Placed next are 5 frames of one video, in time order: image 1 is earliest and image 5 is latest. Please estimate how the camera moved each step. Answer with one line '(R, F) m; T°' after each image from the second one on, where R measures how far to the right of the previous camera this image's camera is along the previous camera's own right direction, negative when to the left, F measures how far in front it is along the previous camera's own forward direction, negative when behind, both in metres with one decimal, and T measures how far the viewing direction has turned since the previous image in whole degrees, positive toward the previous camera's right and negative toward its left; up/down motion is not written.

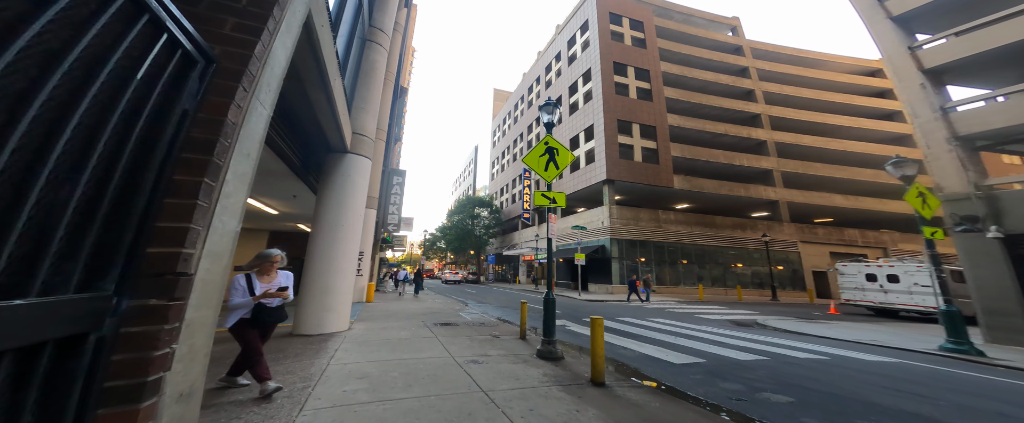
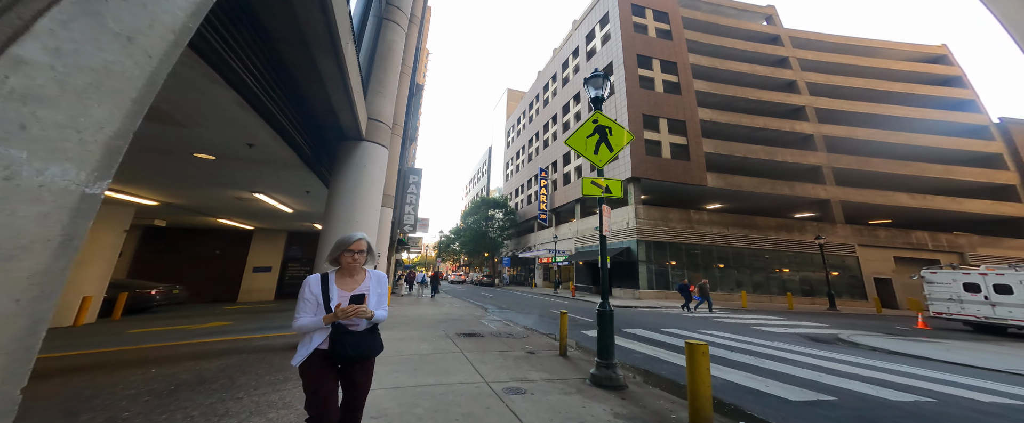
(-0.5, +1.0) m; -3°
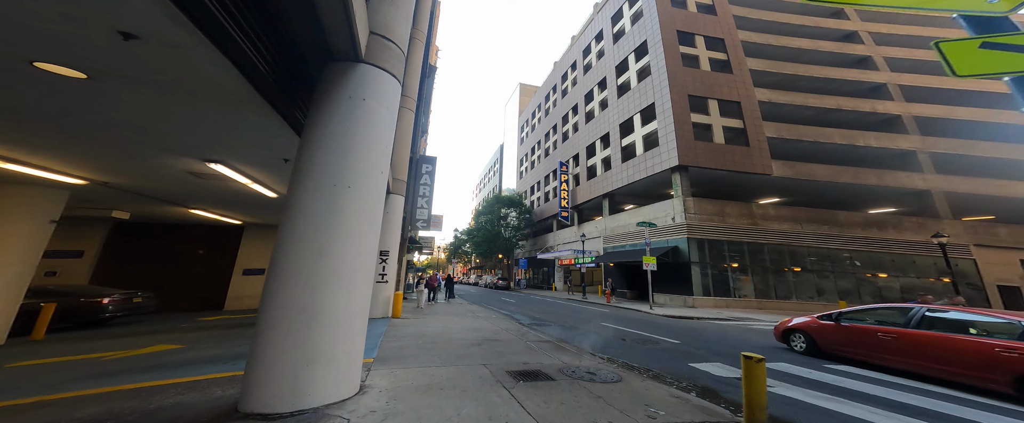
(-1.3, +2.9) m; -2°
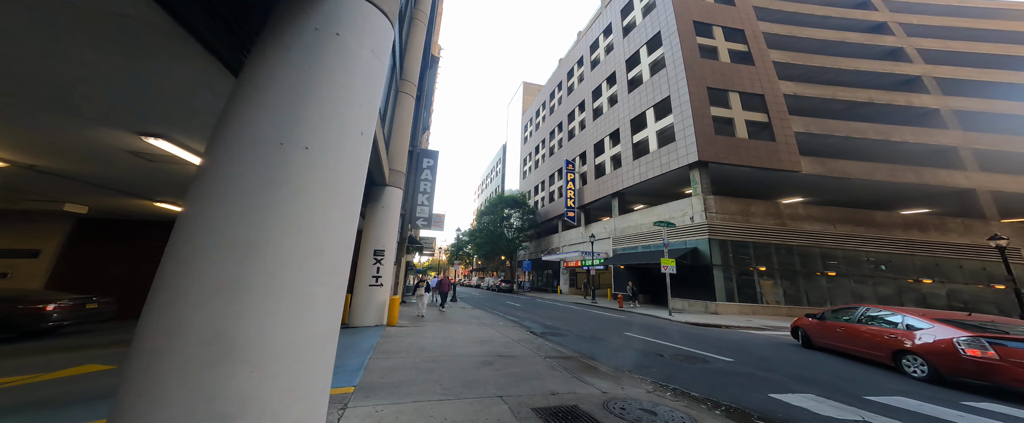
(-0.4, +1.3) m; 0°
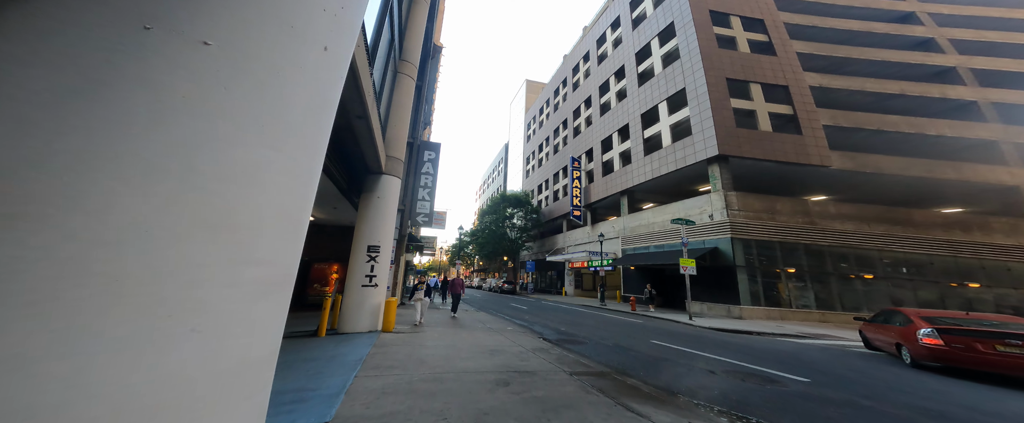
(-0.4, +1.2) m; 0°
